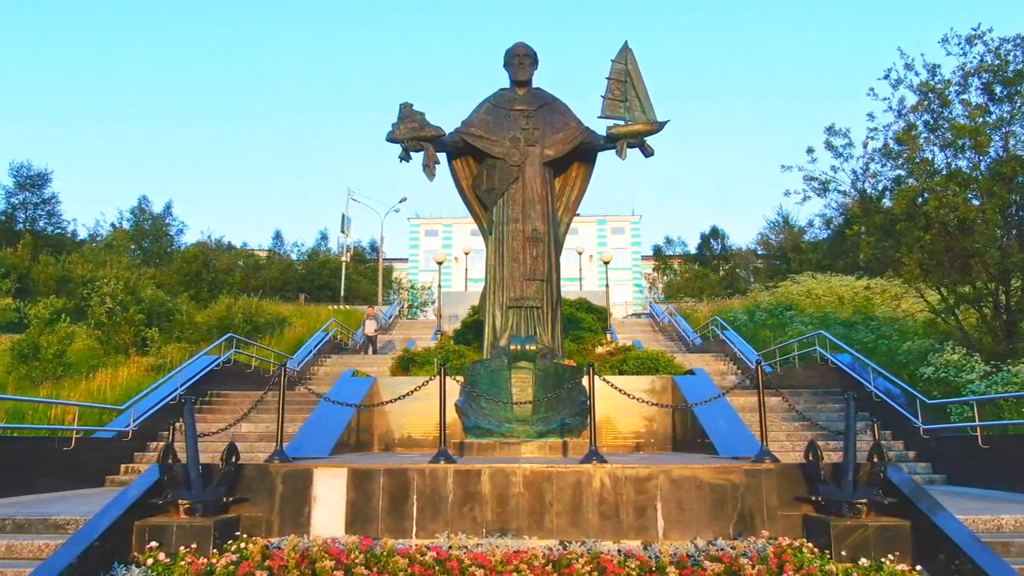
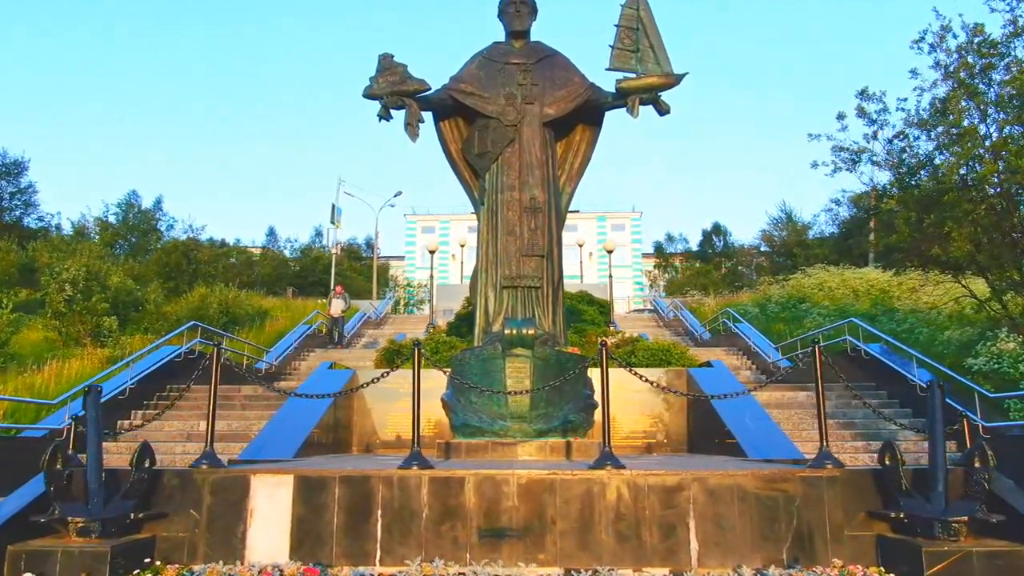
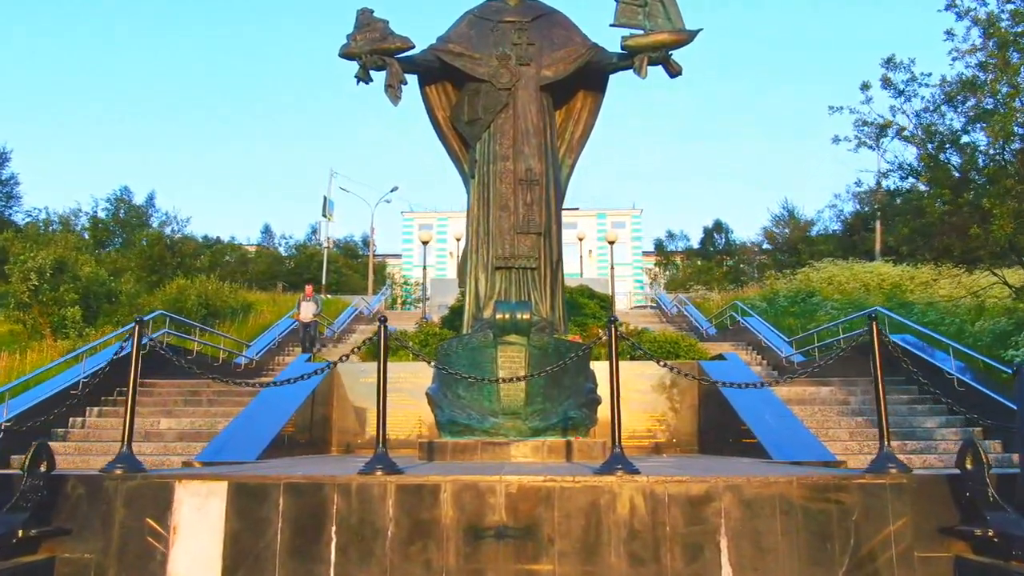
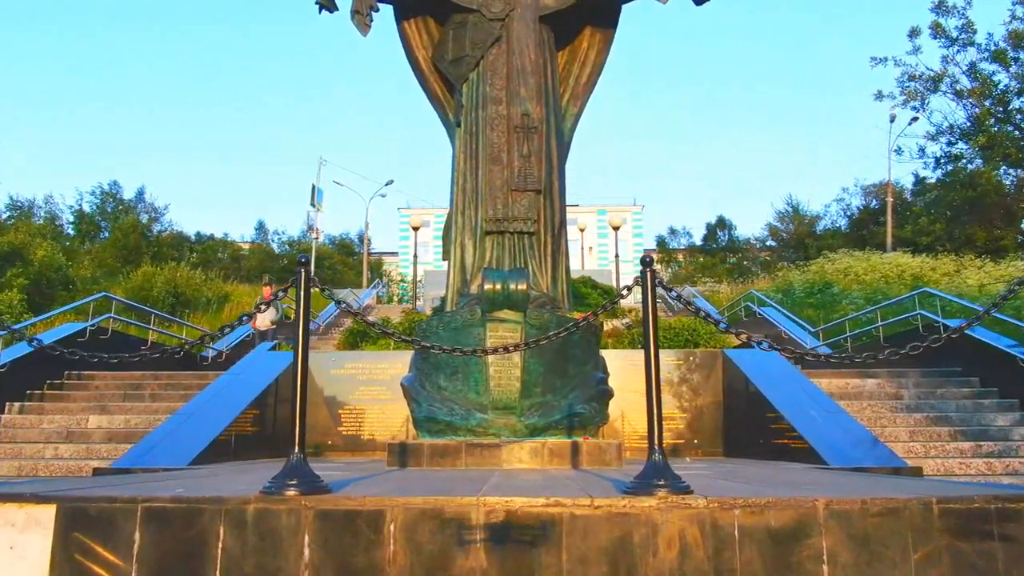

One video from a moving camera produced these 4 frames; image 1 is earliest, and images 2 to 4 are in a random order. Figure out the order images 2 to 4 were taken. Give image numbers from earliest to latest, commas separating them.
2, 3, 4
